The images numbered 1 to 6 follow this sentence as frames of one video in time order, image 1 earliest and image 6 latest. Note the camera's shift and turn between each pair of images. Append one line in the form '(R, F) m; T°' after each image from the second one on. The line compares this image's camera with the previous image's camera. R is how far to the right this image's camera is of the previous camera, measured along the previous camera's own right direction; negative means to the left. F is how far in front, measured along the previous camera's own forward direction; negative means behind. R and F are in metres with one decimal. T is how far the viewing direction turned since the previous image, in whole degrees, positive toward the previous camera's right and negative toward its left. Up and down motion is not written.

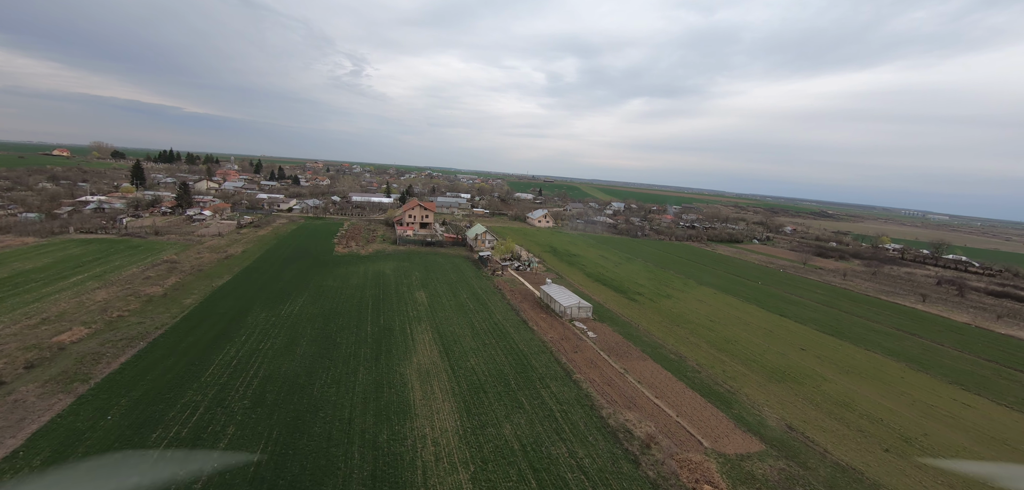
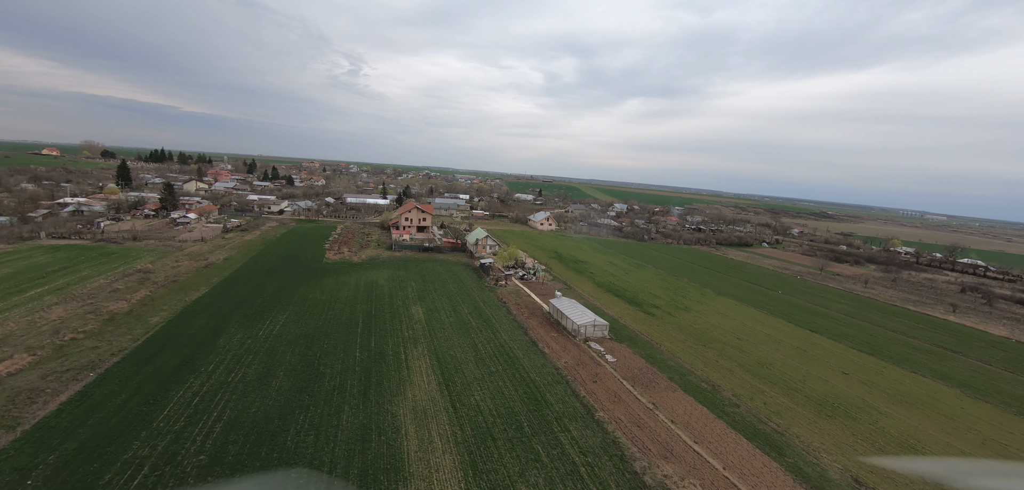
(-0.4, +1.8) m; 0°
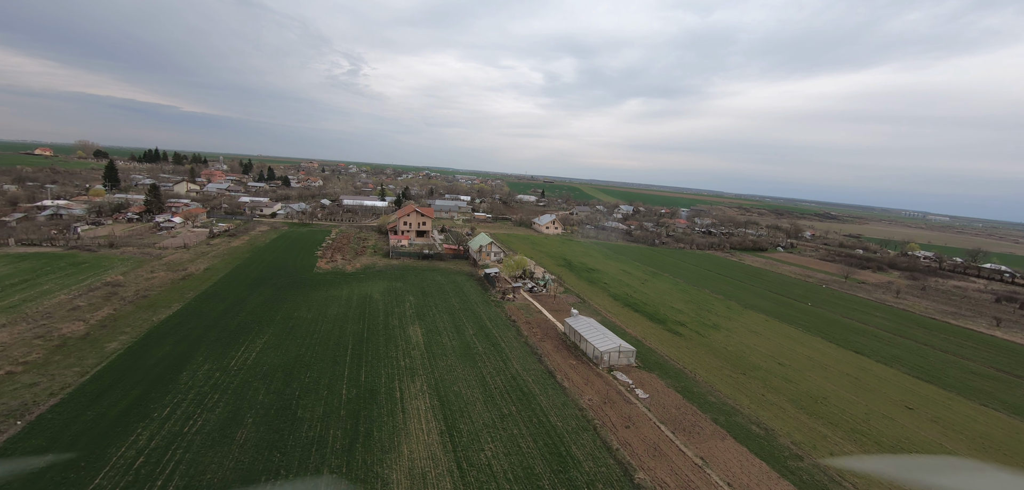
(-0.4, +2.0) m; 0°
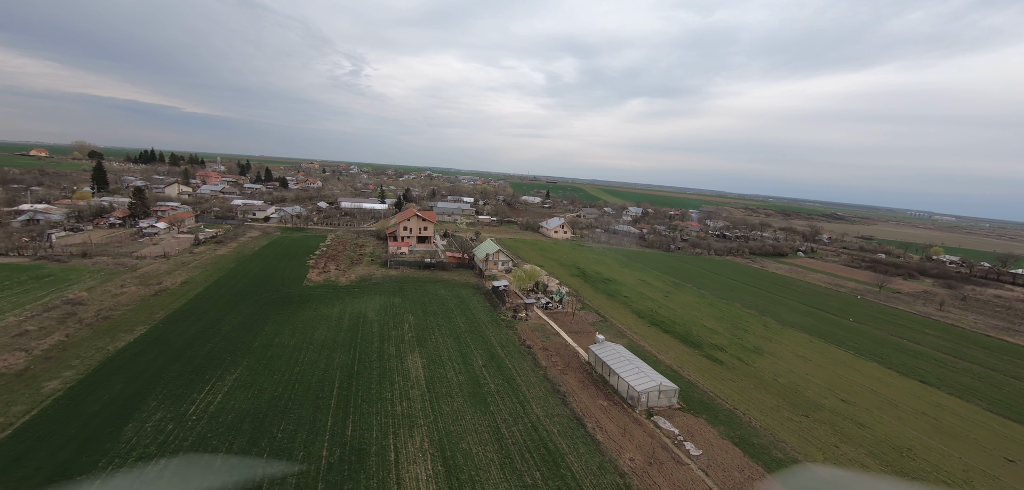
(-0.5, +2.2) m; 0°
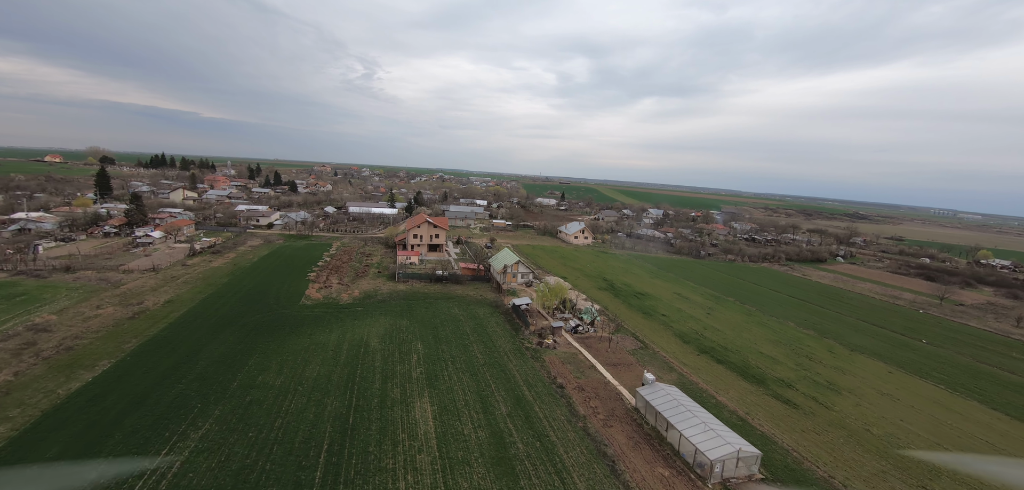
(-0.5, +2.4) m; -2°
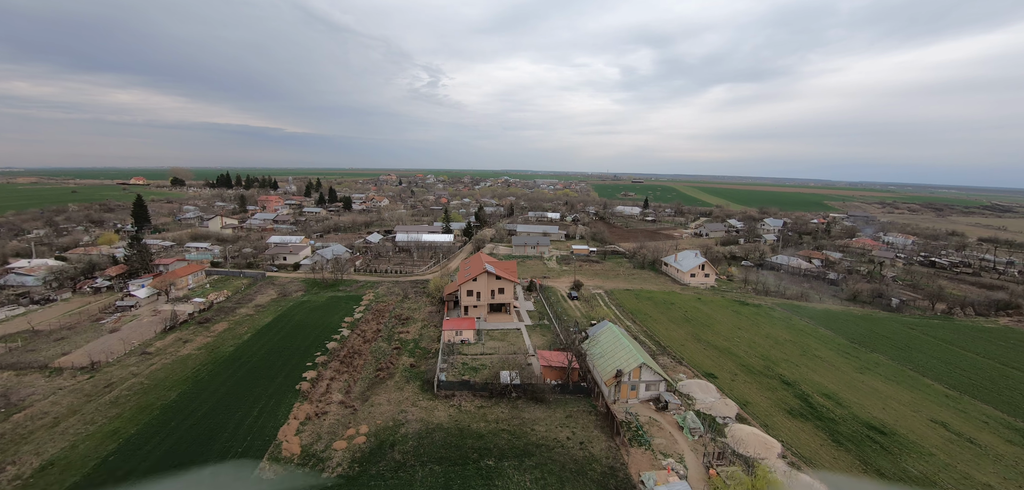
(-1.8, +8.9) m; -9°
